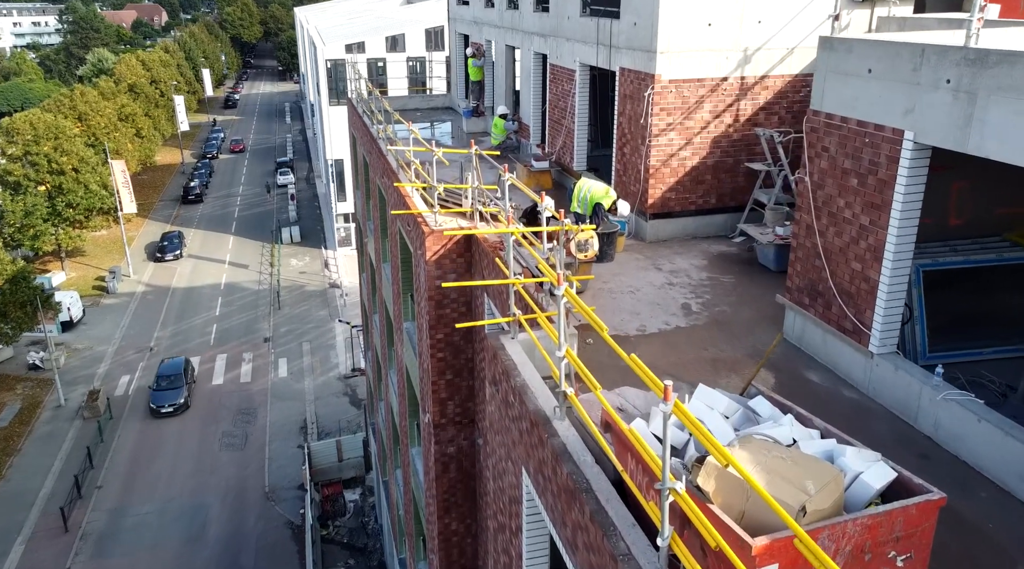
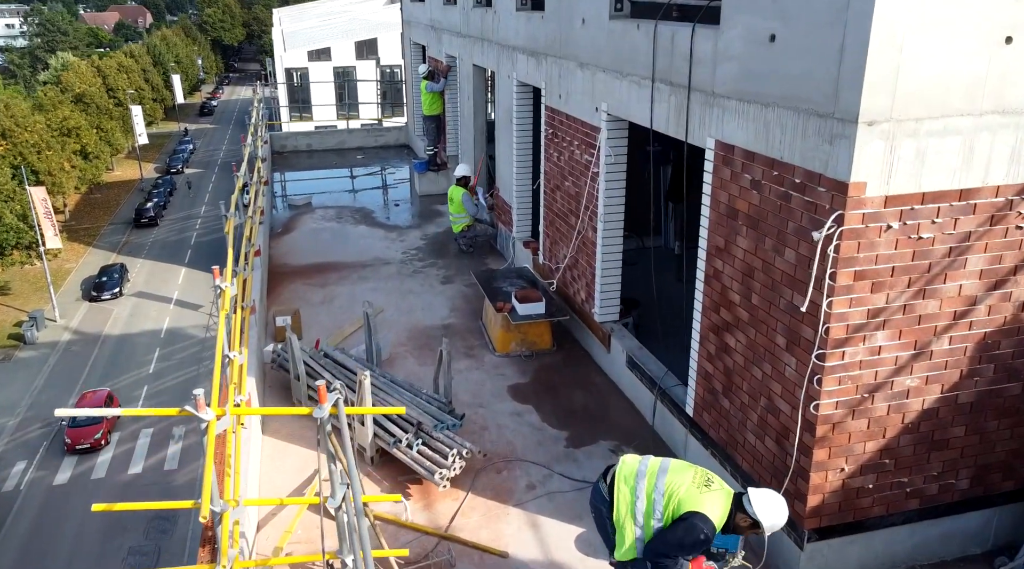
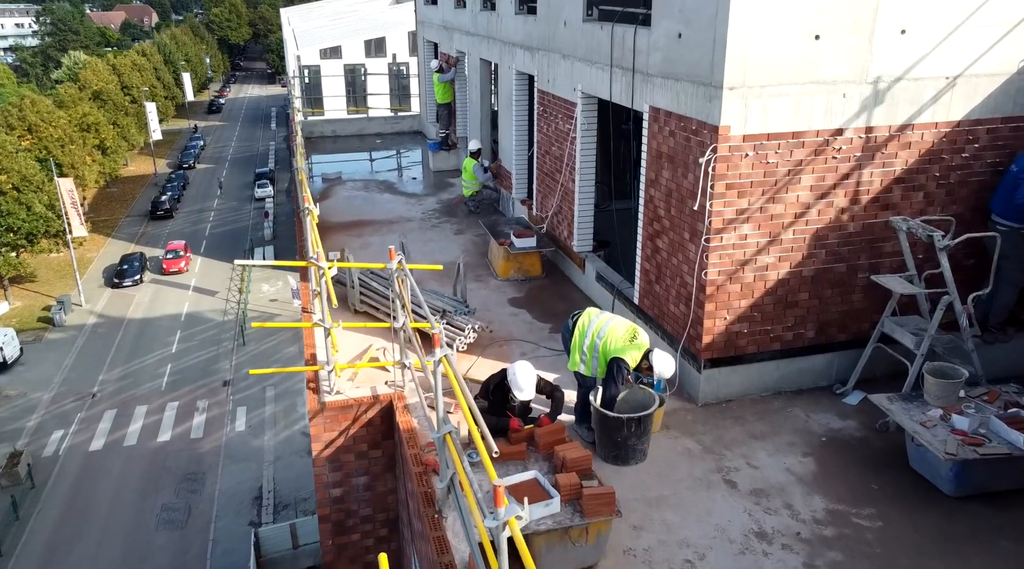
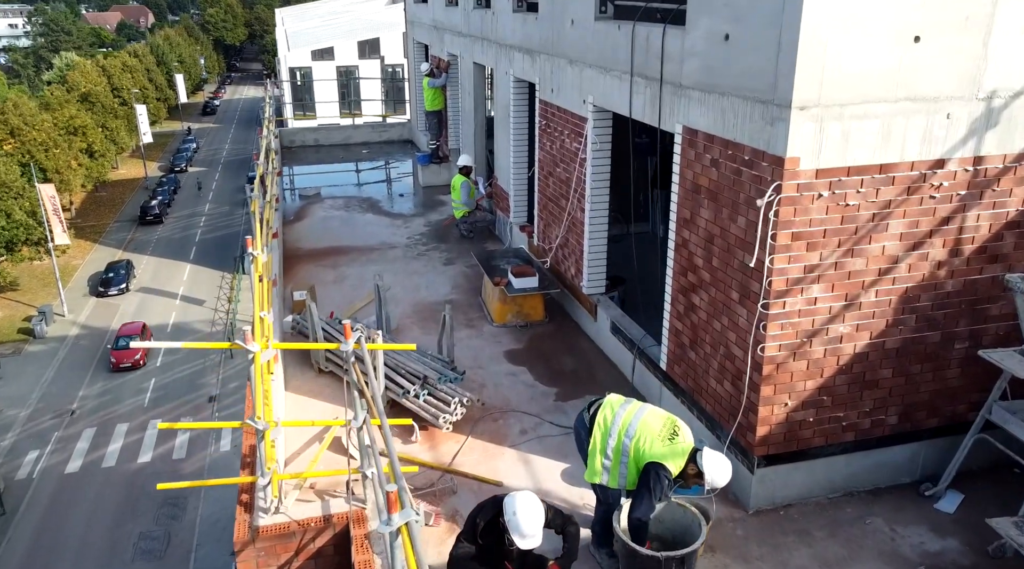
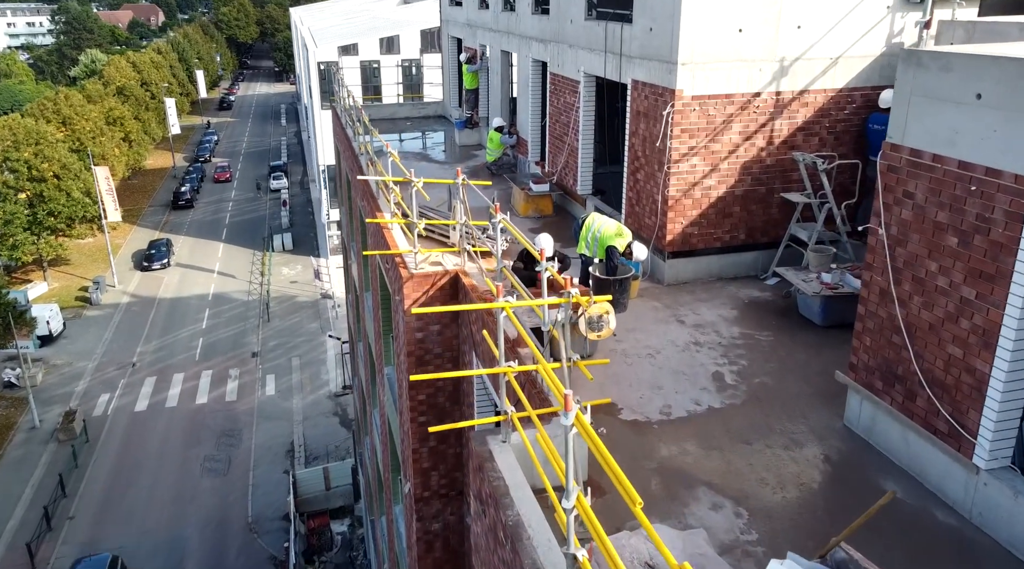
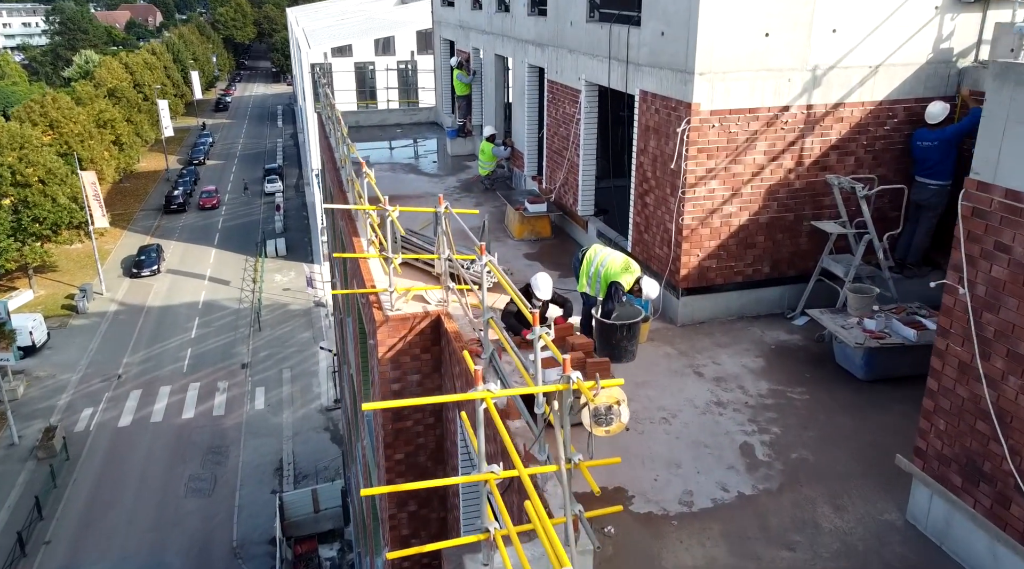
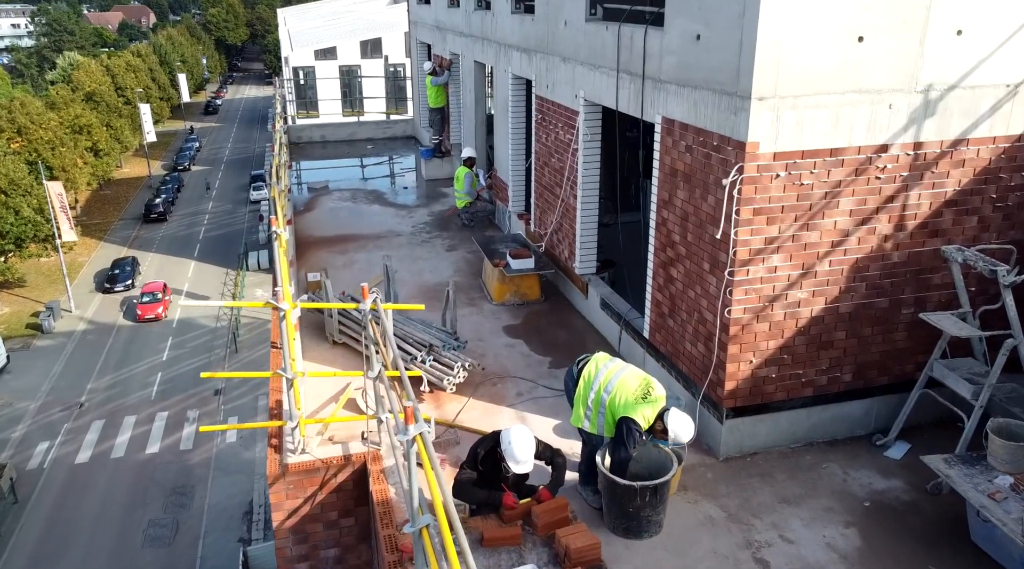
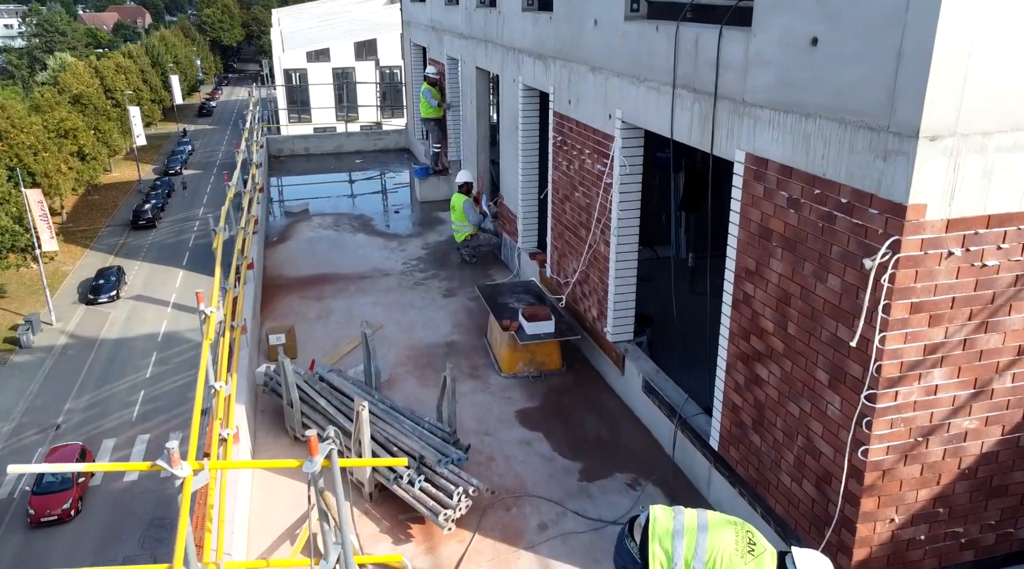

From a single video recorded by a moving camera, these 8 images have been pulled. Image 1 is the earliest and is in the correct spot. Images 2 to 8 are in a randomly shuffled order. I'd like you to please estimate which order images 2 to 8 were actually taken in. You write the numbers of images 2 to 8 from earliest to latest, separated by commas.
5, 6, 3, 7, 4, 2, 8
